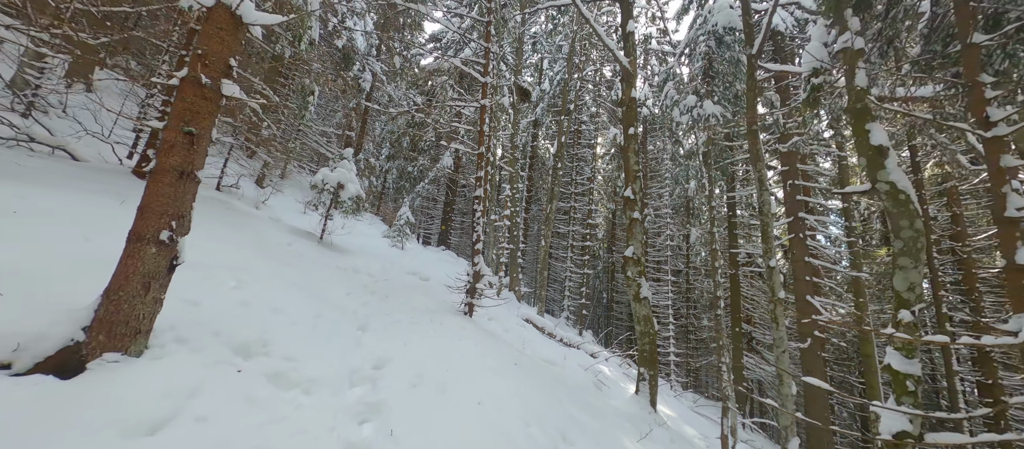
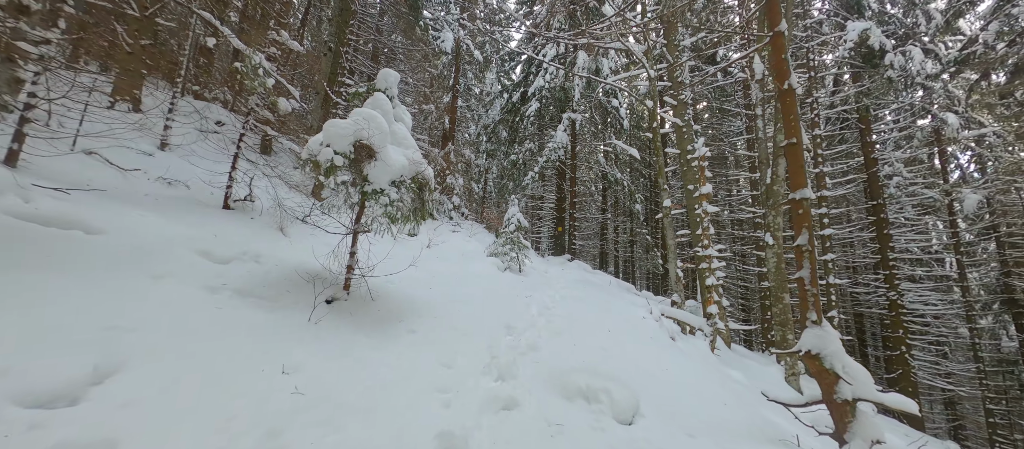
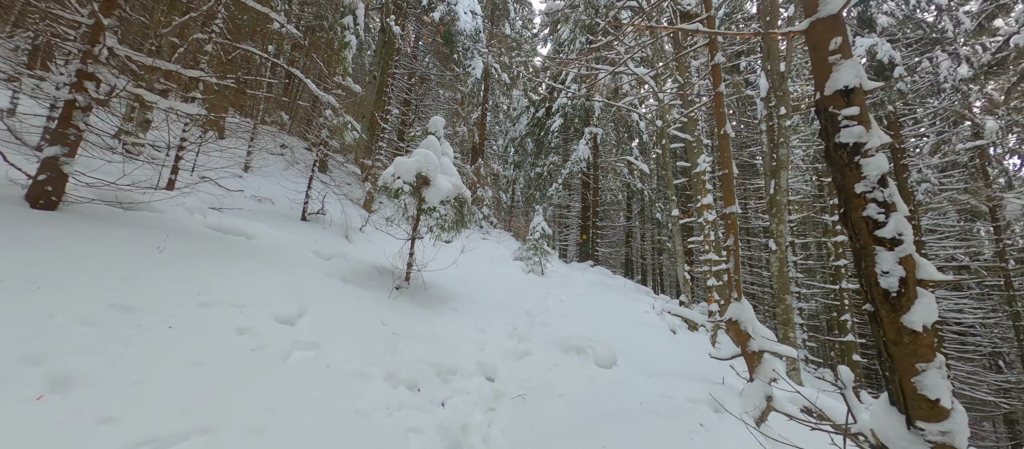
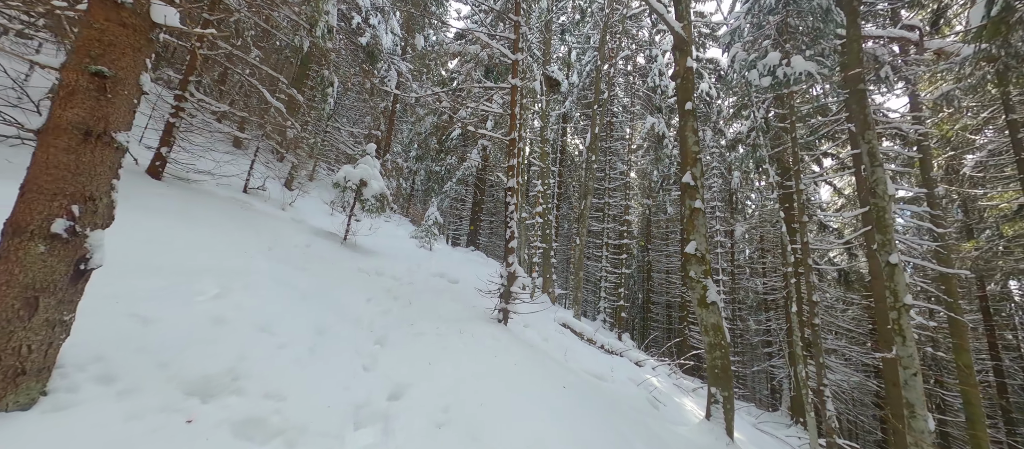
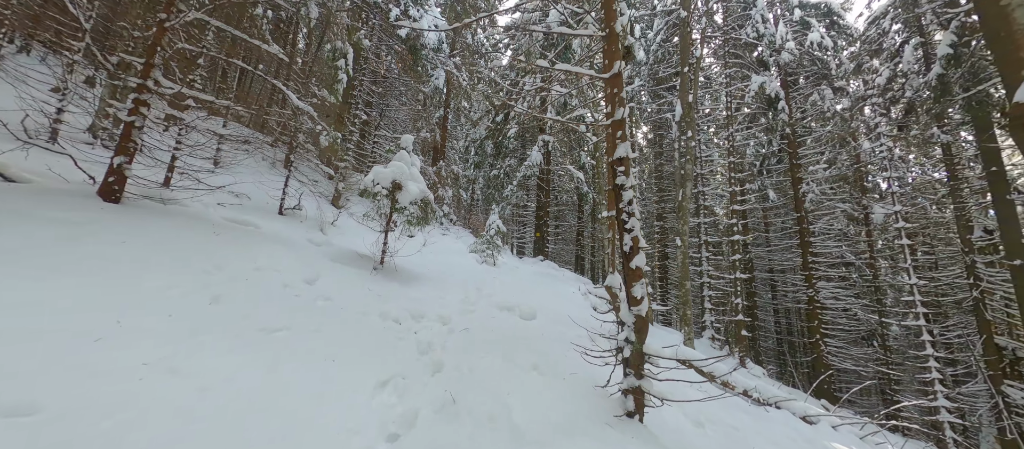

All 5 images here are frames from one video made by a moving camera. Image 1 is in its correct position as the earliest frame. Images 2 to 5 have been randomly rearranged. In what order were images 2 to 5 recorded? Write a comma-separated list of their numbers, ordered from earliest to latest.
4, 5, 3, 2
